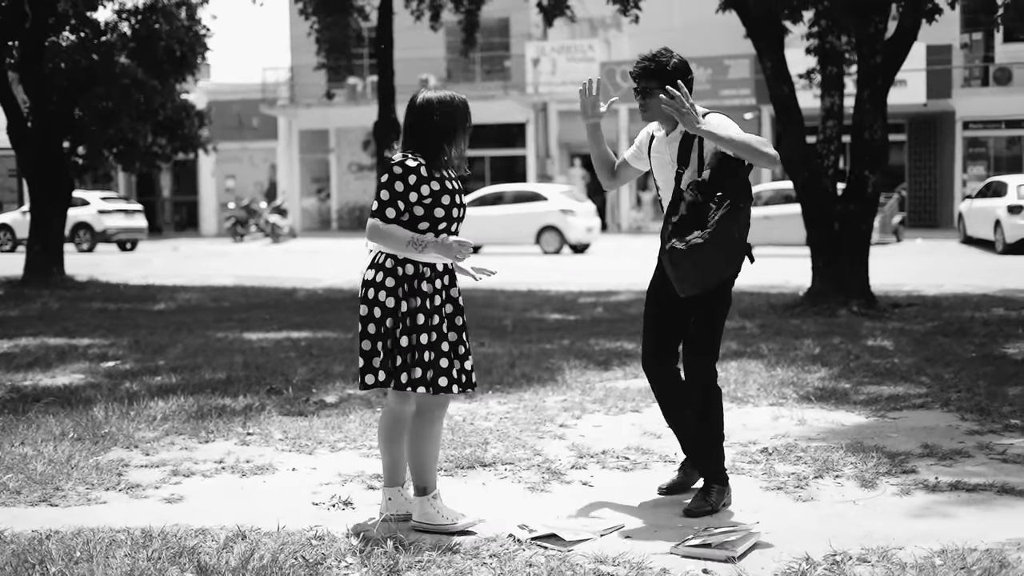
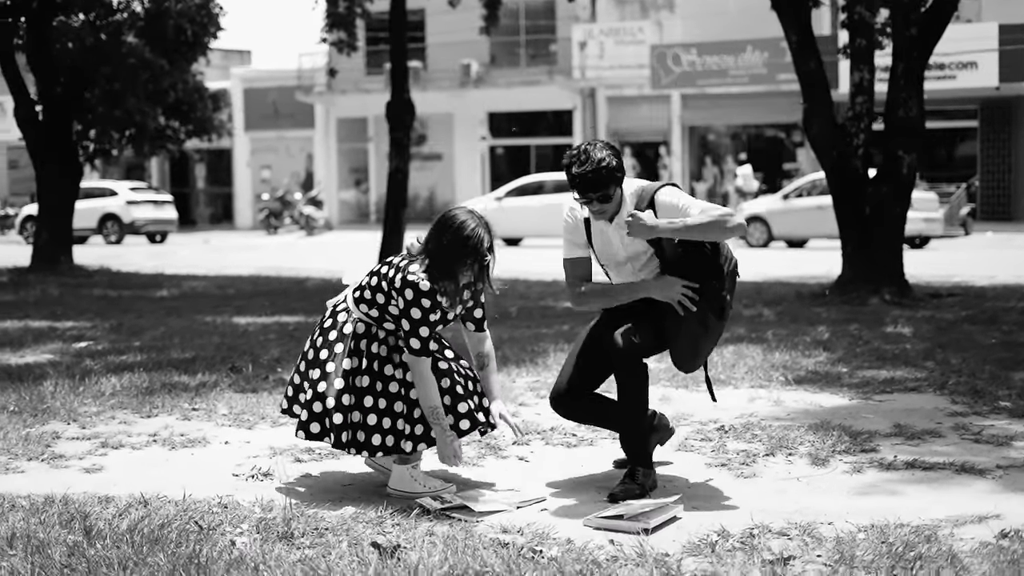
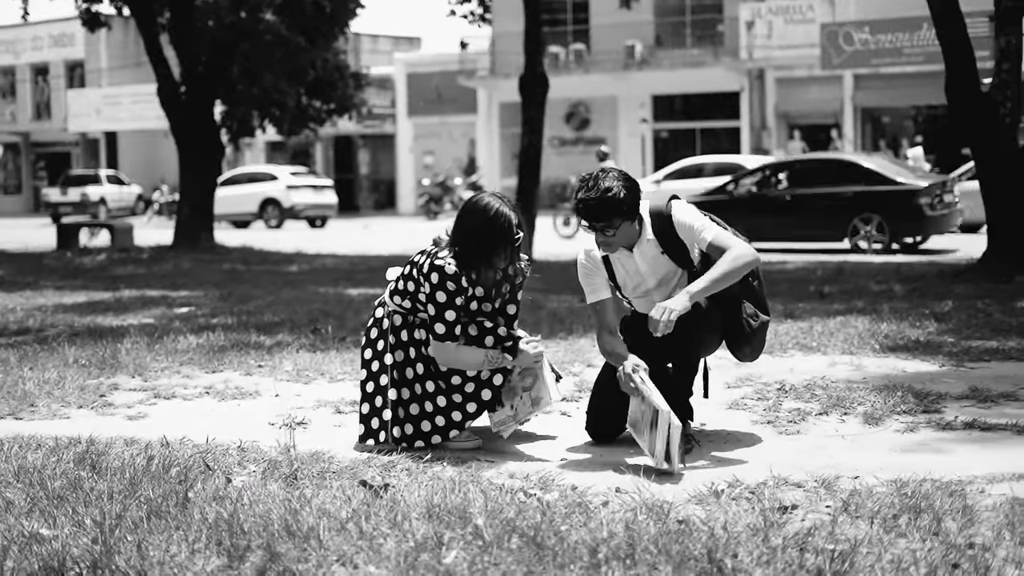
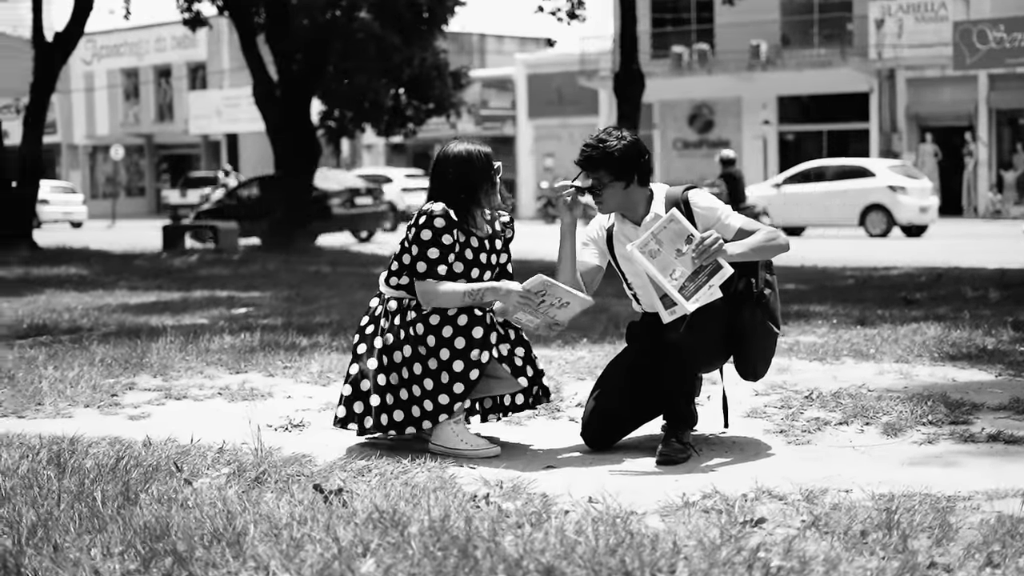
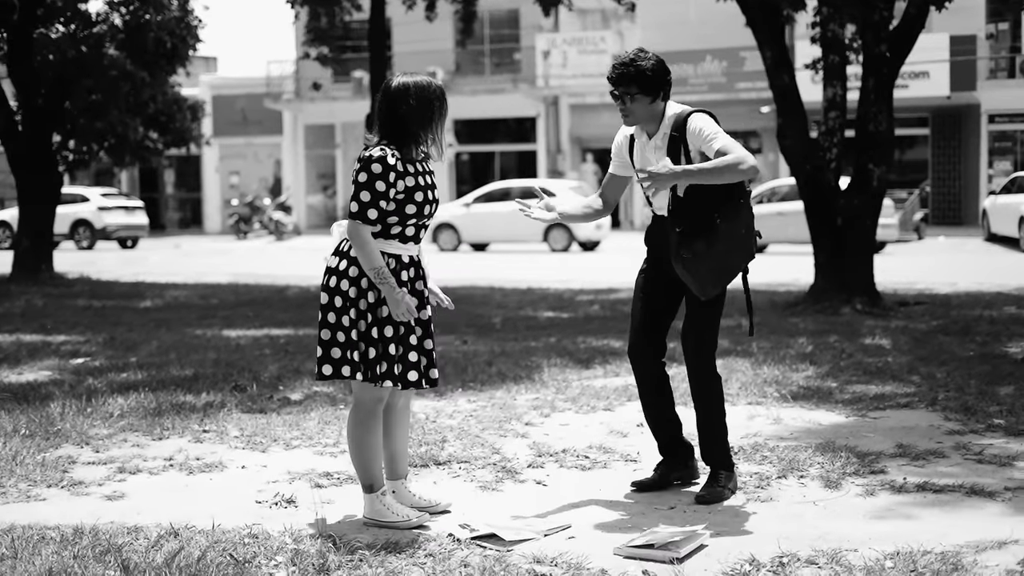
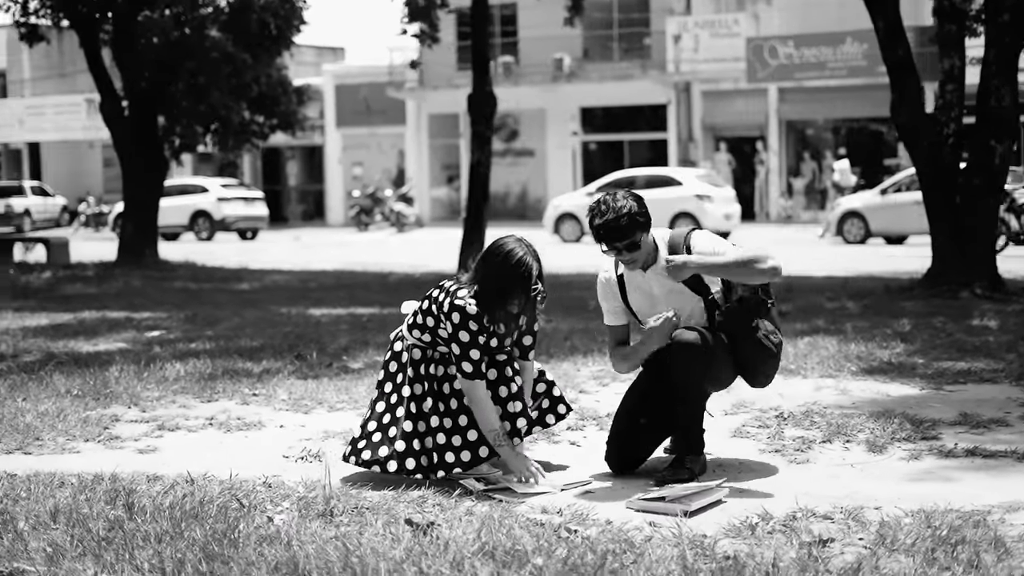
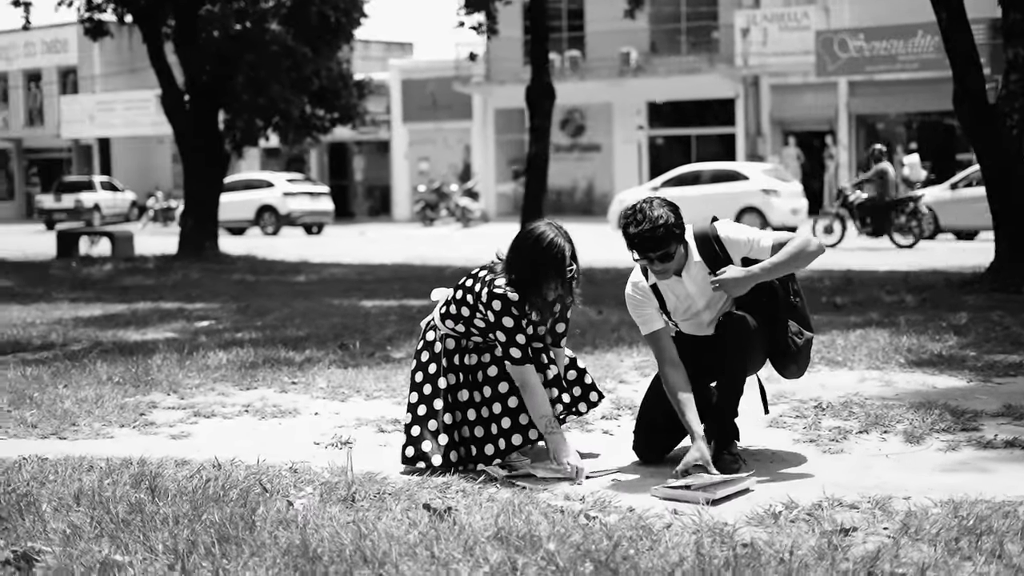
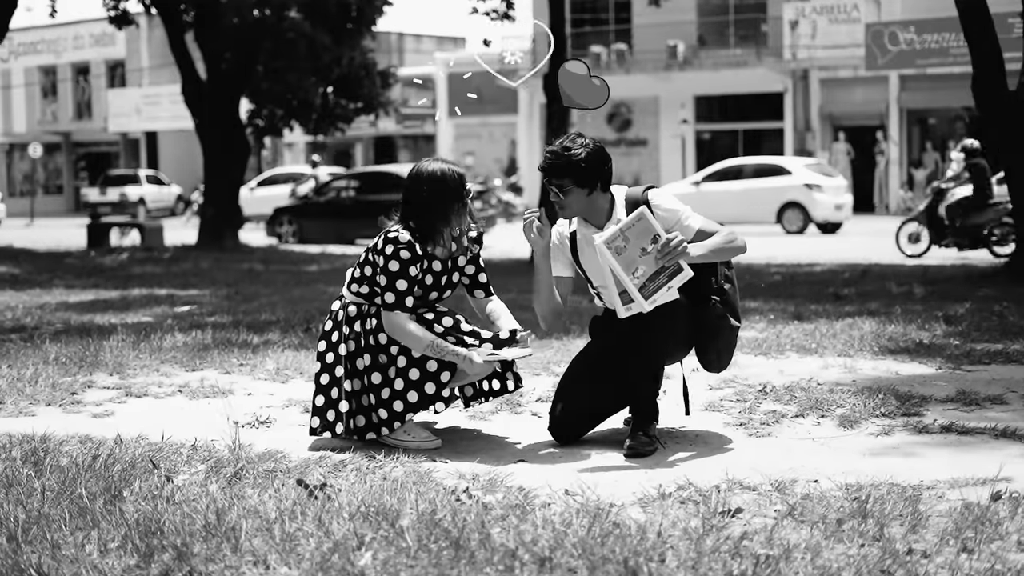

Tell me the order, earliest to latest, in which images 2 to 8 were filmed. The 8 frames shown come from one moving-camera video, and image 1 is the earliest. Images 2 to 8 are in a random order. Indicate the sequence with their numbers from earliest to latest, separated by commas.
5, 2, 6, 7, 3, 8, 4
